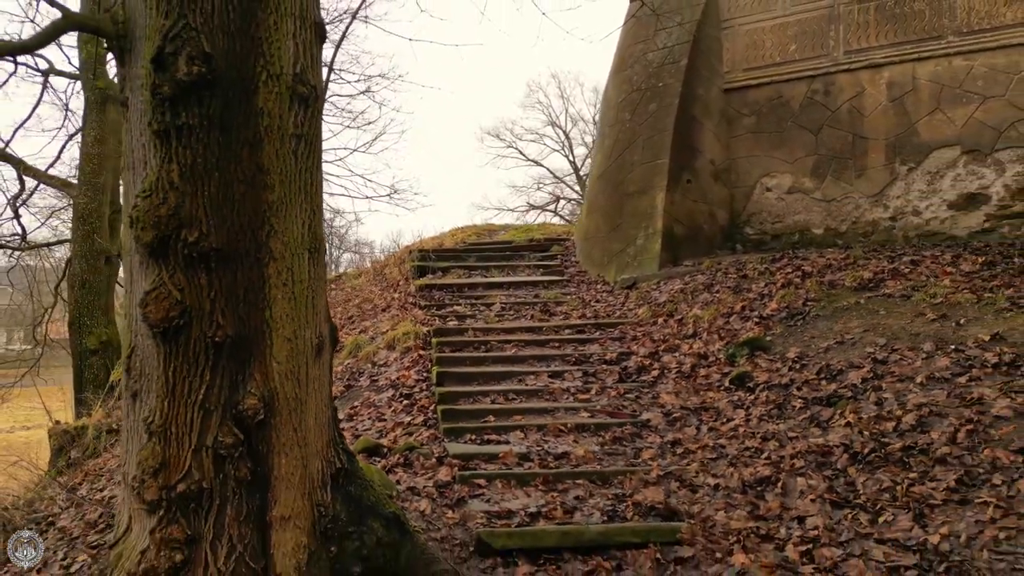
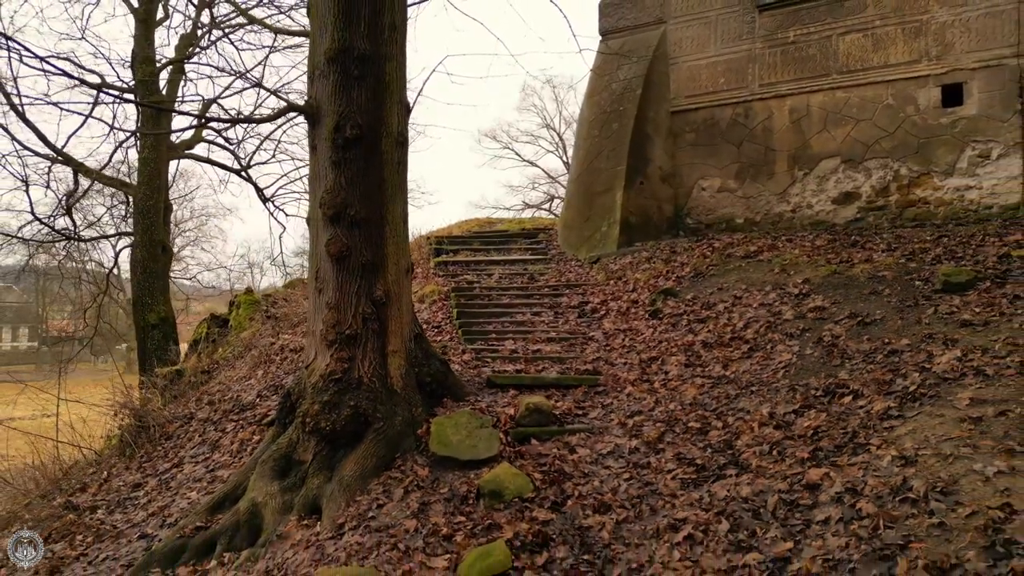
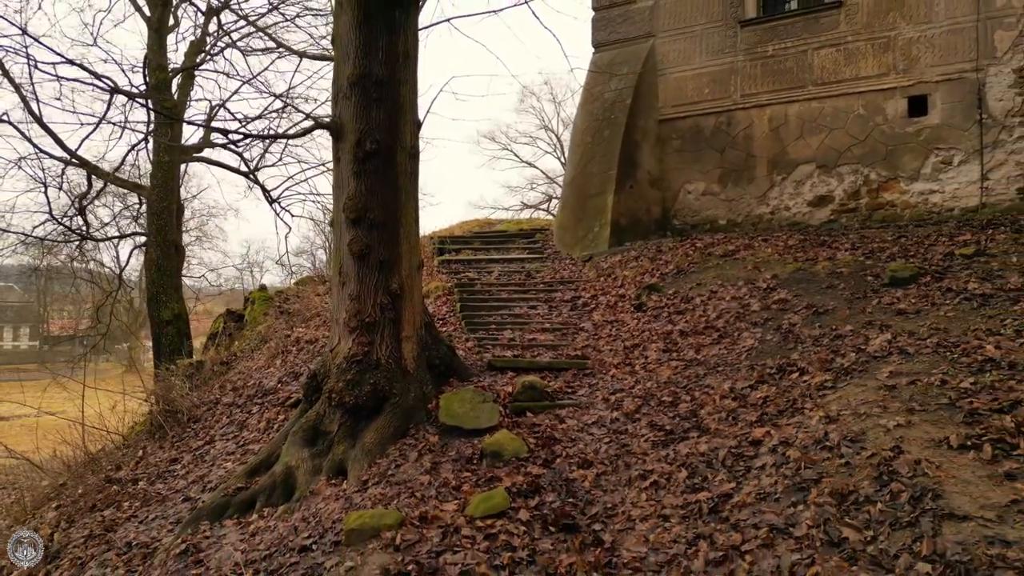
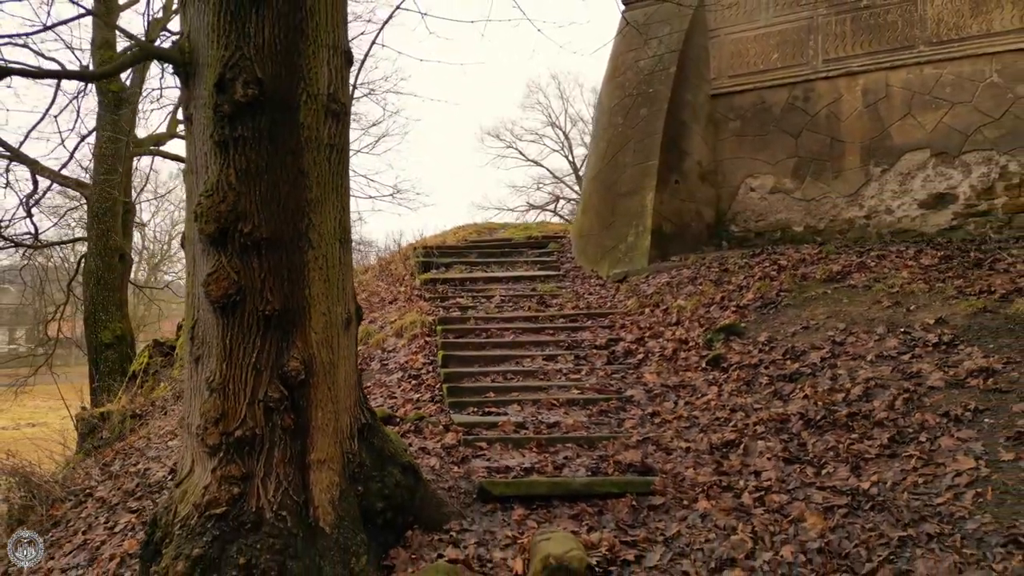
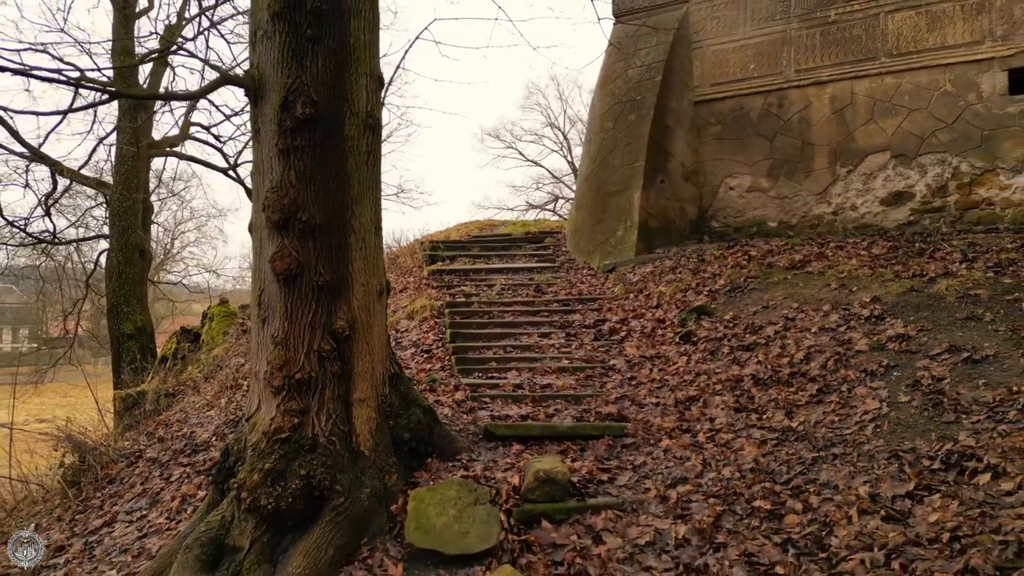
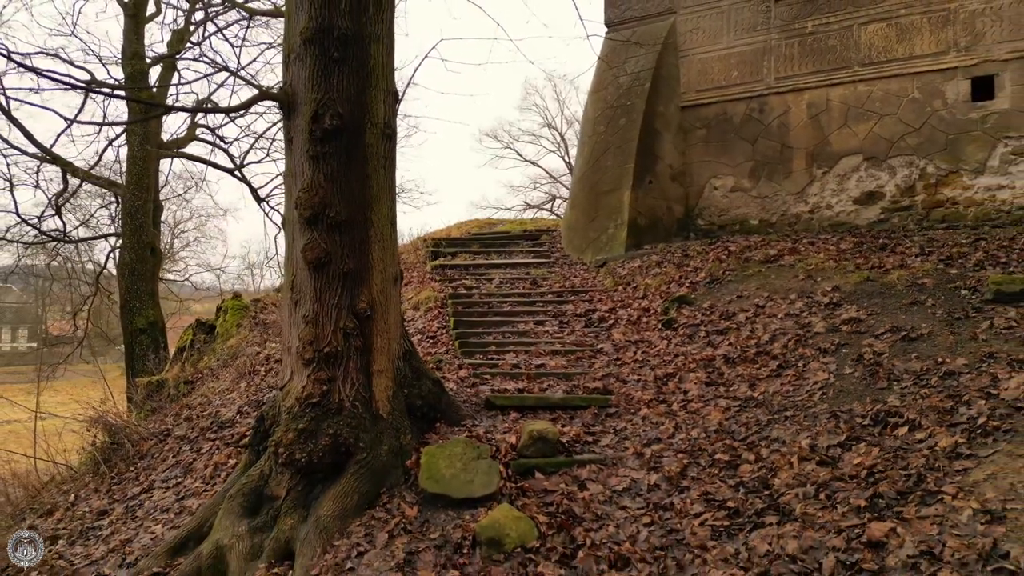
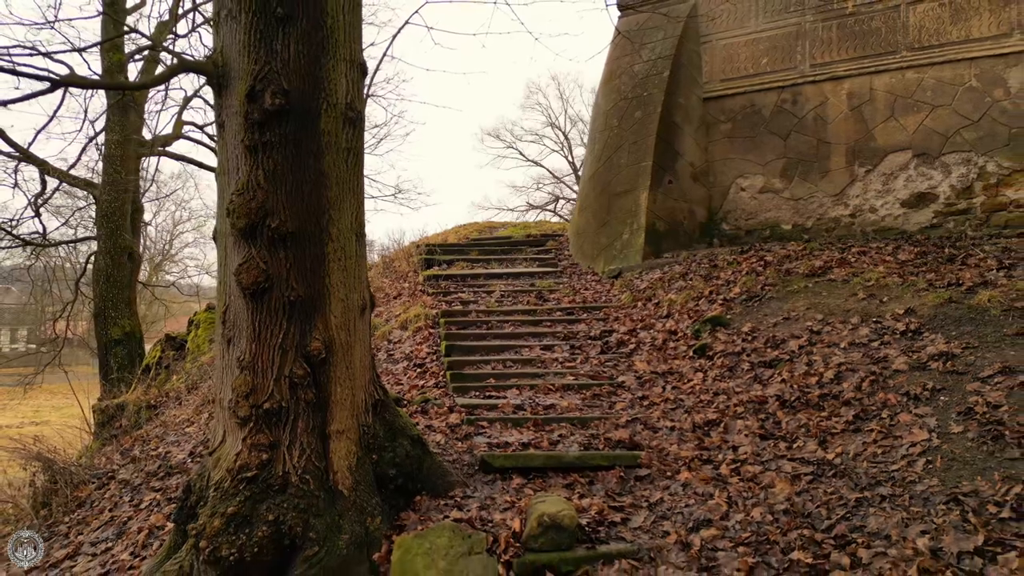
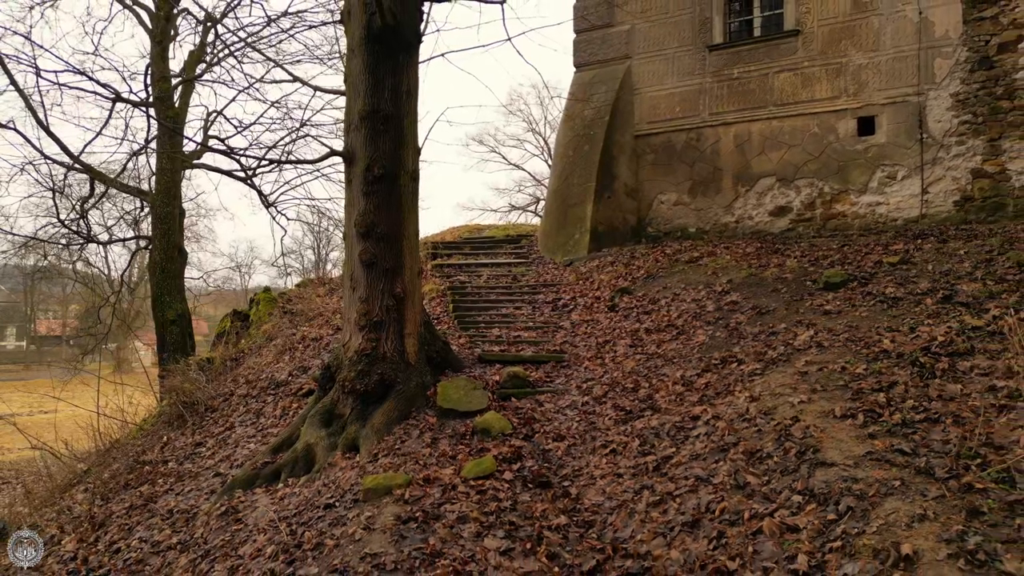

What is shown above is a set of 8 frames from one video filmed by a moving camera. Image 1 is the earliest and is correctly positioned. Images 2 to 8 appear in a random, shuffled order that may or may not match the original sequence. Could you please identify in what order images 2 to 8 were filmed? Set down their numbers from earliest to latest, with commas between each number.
4, 7, 5, 6, 2, 3, 8
